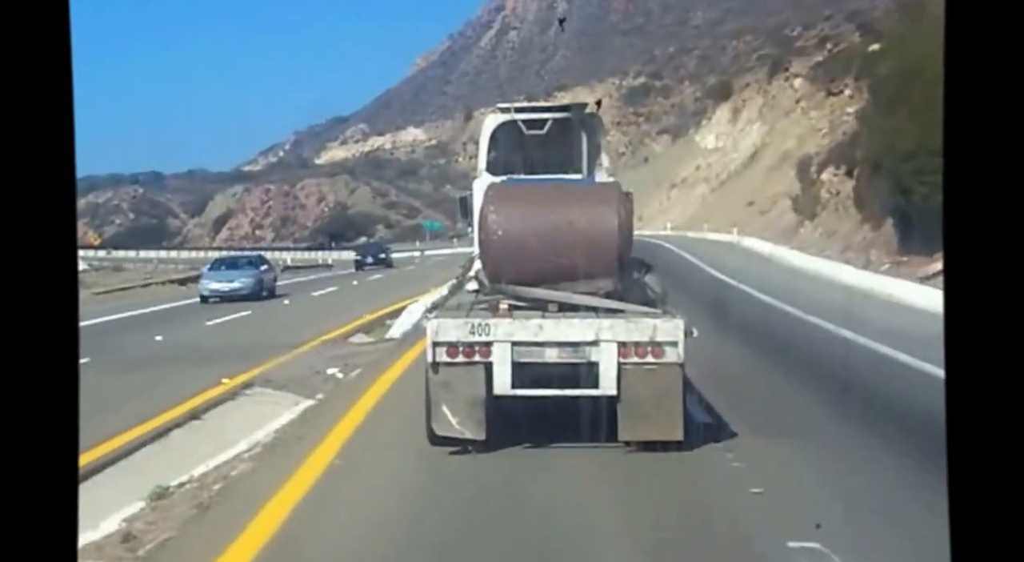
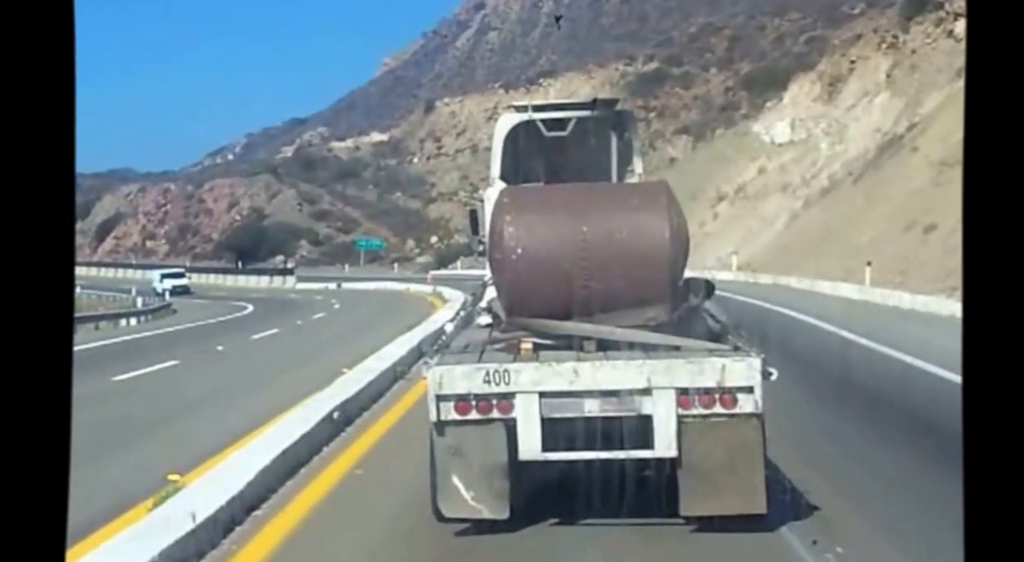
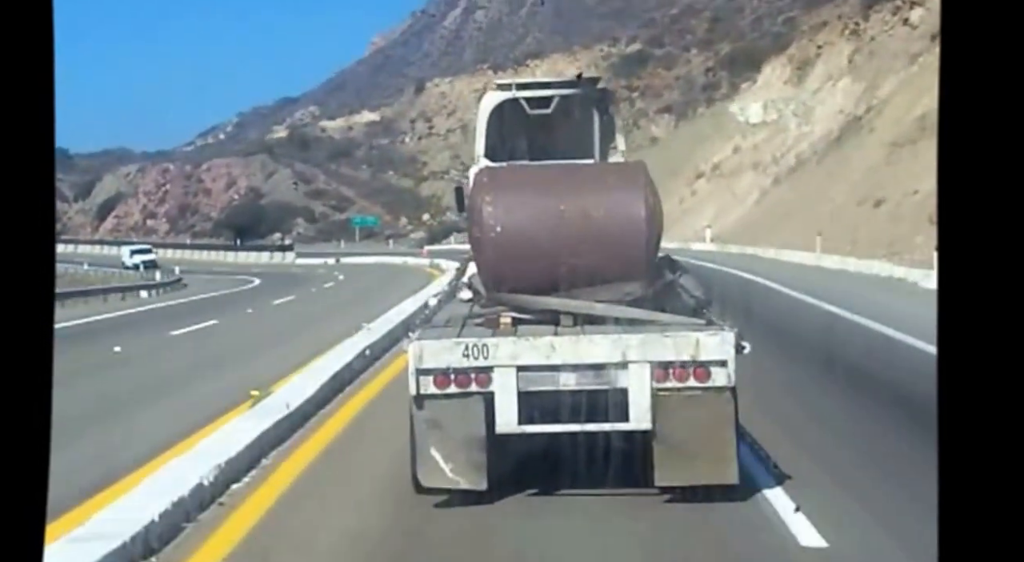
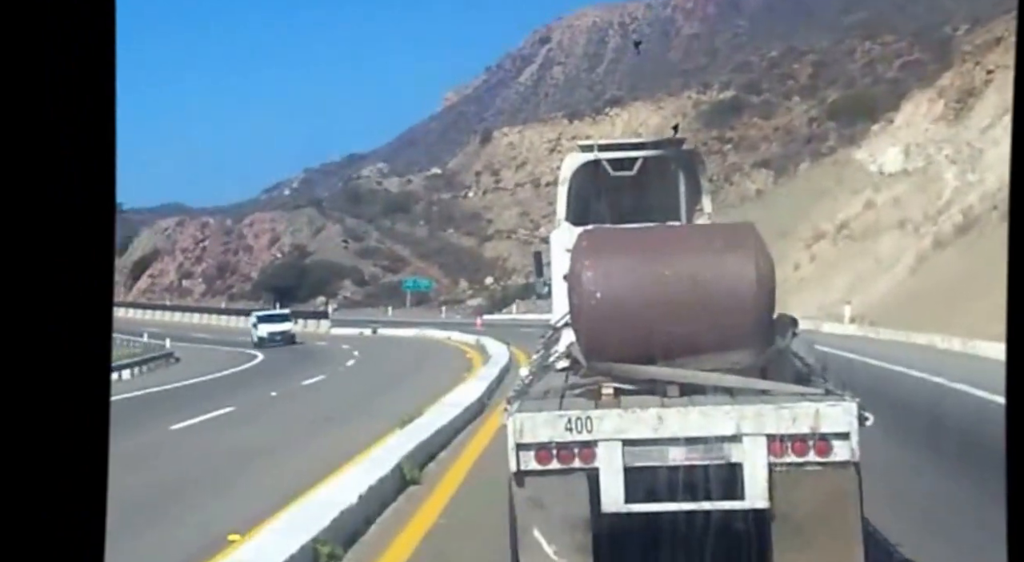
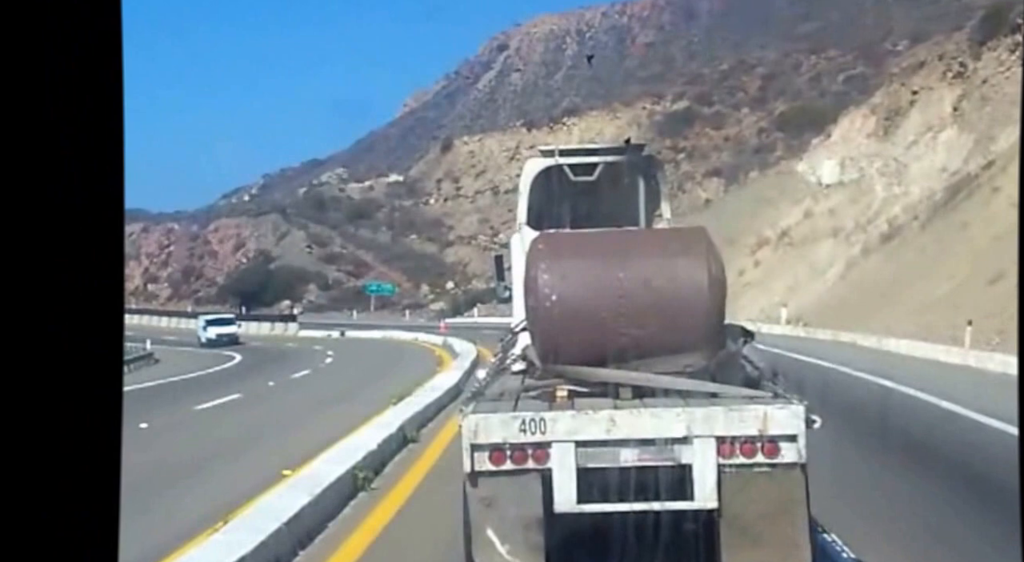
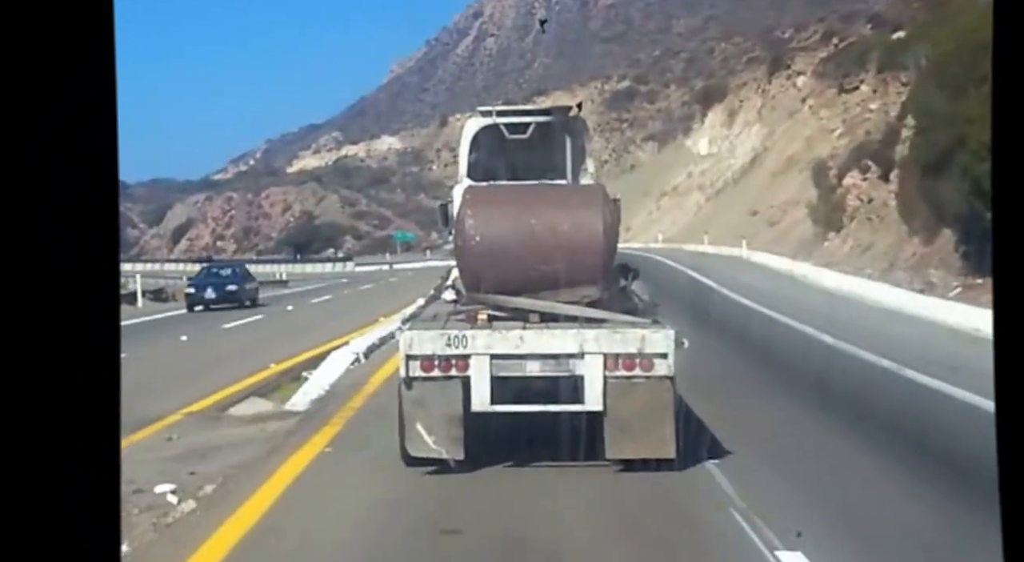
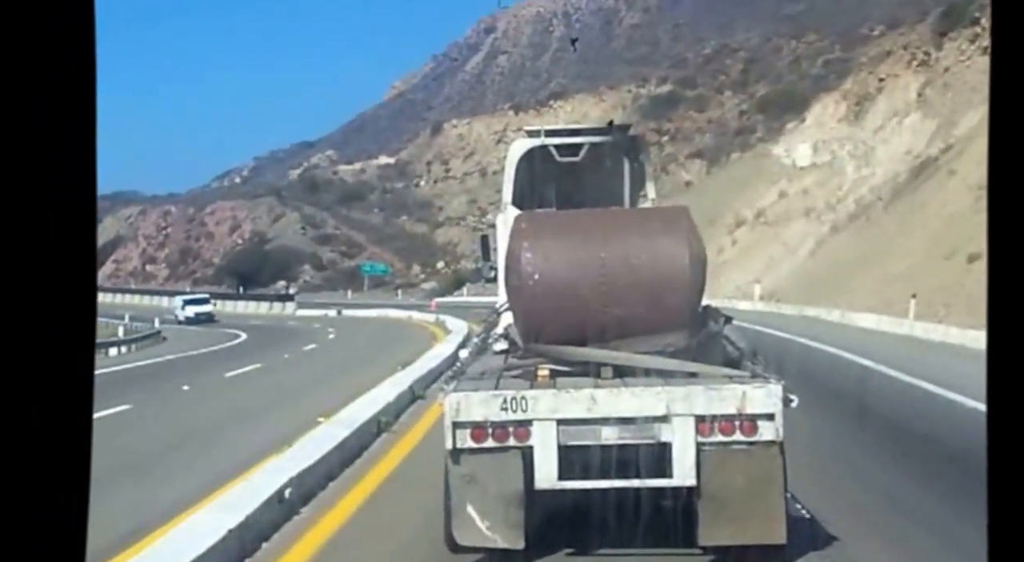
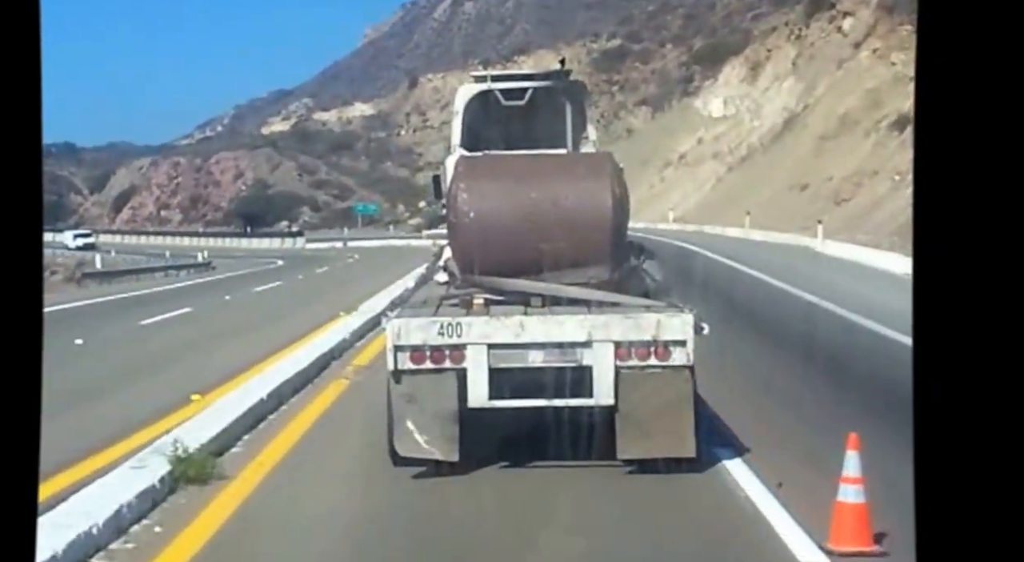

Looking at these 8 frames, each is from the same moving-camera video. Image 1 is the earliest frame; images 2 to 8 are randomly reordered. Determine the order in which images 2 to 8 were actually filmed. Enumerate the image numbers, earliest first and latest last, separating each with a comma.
6, 8, 3, 2, 7, 5, 4
